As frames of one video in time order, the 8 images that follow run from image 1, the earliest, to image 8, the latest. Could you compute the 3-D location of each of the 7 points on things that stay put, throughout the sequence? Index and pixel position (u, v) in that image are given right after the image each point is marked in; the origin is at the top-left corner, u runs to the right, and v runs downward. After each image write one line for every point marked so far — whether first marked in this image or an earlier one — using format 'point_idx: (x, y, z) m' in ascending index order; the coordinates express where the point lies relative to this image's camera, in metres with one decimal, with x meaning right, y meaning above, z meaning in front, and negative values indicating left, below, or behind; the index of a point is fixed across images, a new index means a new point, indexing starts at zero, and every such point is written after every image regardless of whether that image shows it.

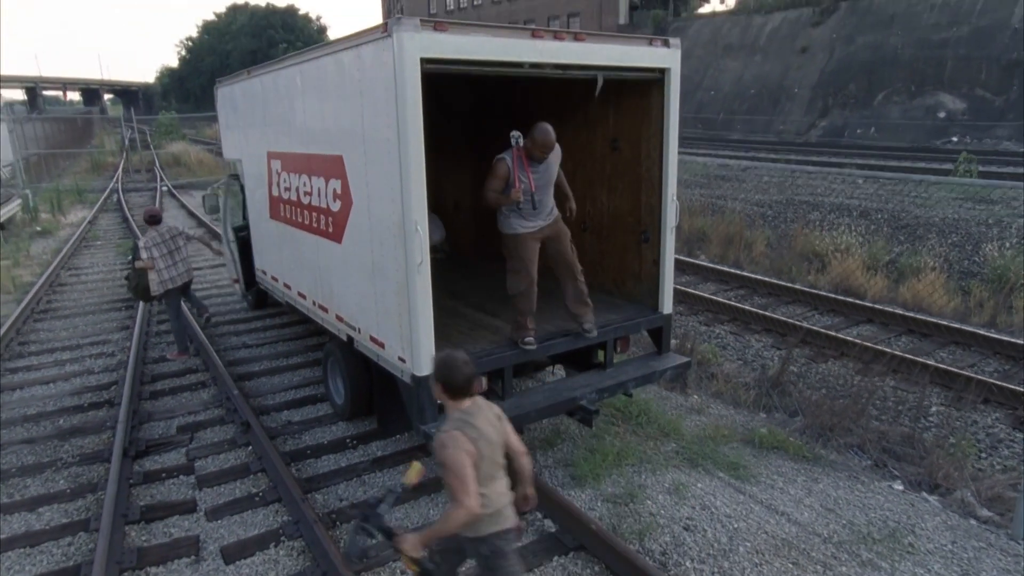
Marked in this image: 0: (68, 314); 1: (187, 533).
0: (-7.1, -0.4, +11.5) m
1: (-2.3, -1.7, +5.1) m
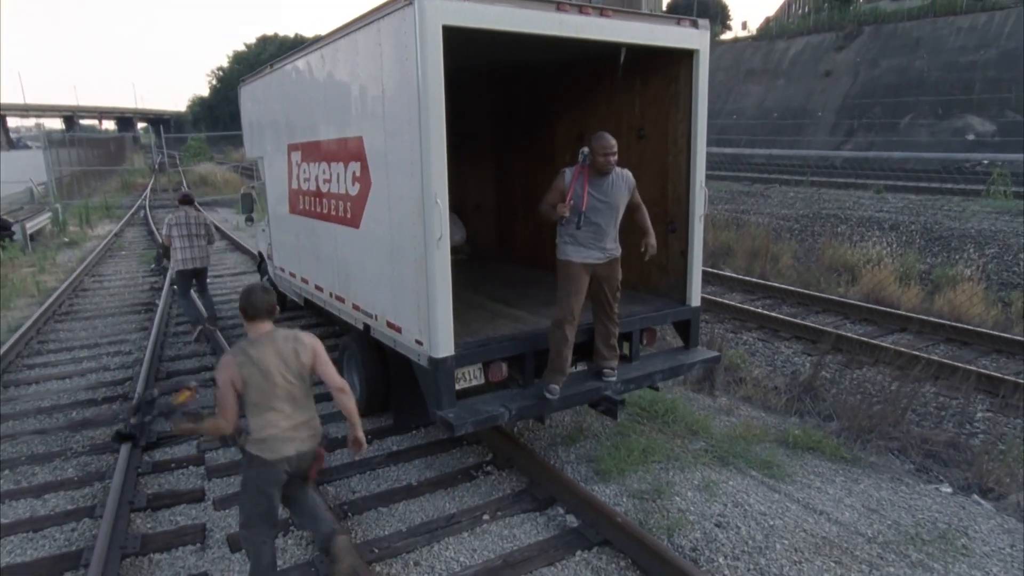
0: (-6.7, -0.4, +11.5) m
1: (-2.2, -1.6, +4.9) m
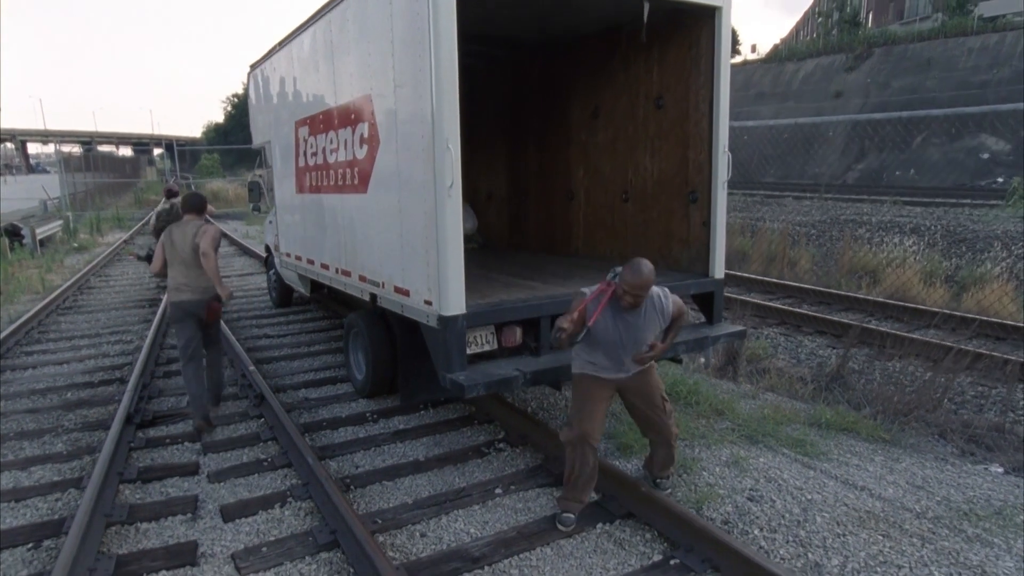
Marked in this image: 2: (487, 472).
0: (-6.5, -0.3, +11.2) m
1: (-2.1, -1.3, +4.6) m
2: (-0.2, -1.2, +4.9) m
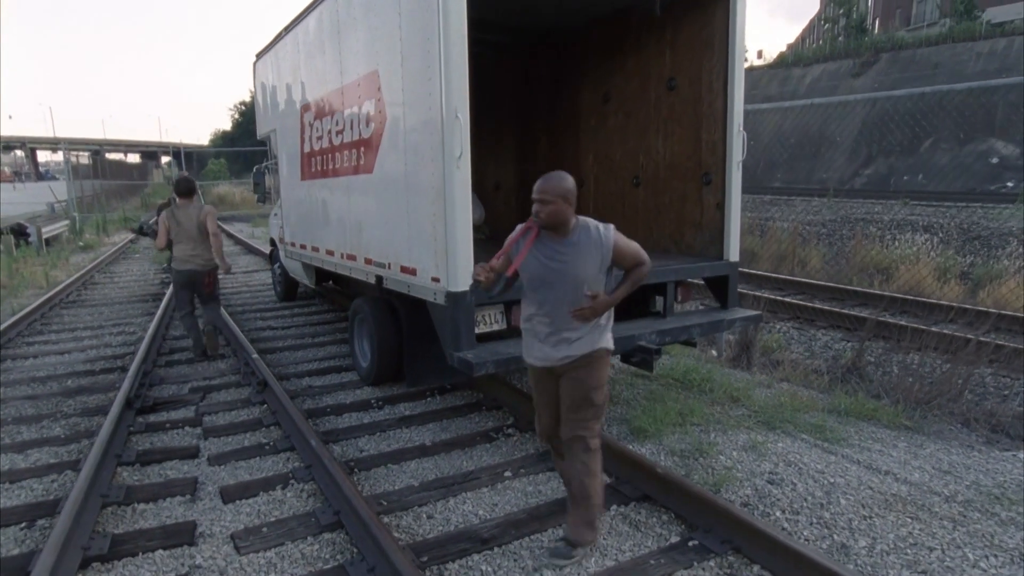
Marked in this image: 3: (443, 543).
0: (-6.4, -0.2, +11.1) m
1: (-2.0, -1.2, +4.5) m
2: (-0.1, -1.1, +4.7) m
3: (-0.3, -1.3, +3.6) m
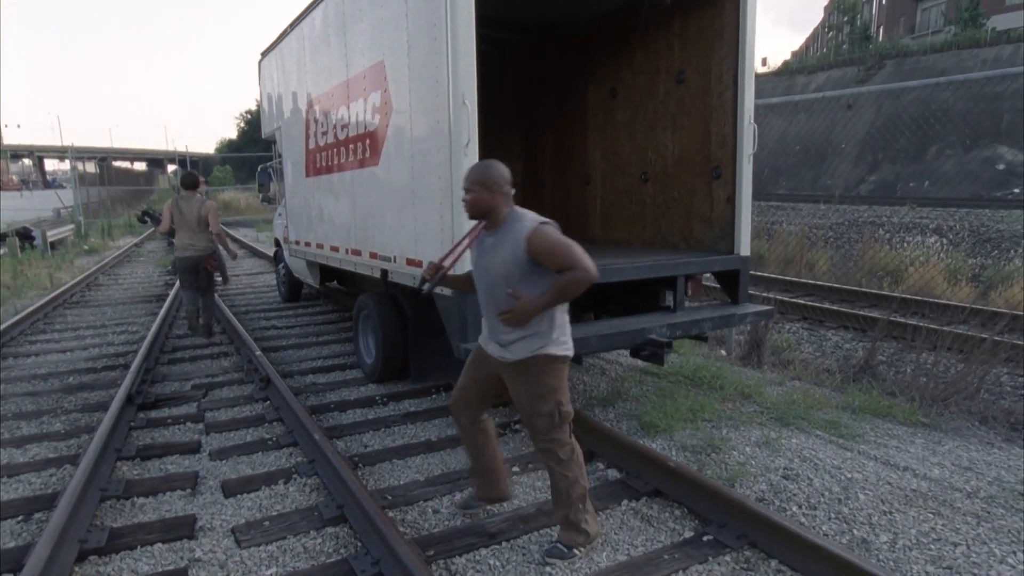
0: (-6.3, -0.3, +11.1) m
1: (-2.0, -1.1, +4.4) m
2: (-0.1, -1.0, +4.6) m
3: (-0.3, -1.2, +3.5) m
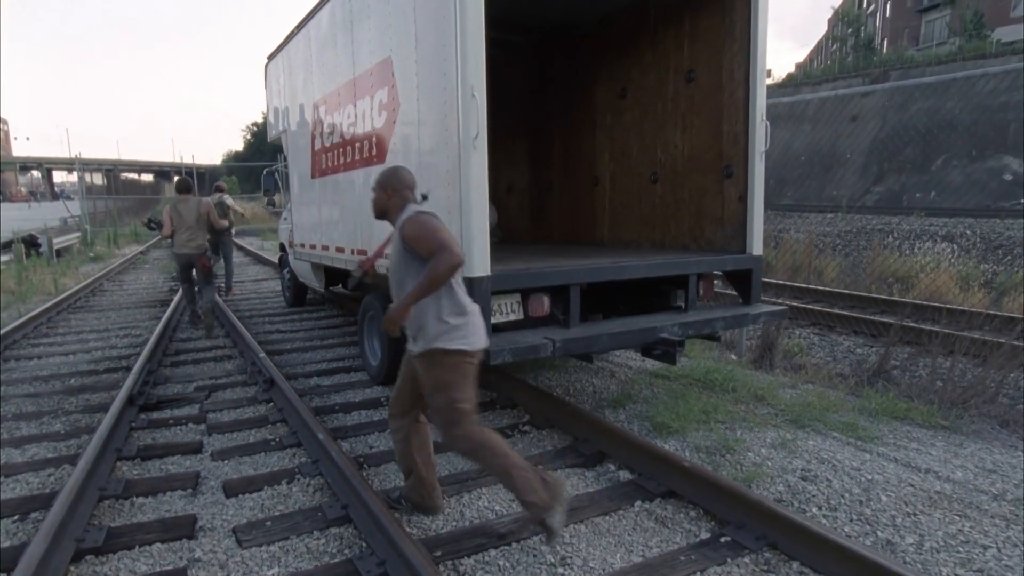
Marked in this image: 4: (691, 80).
0: (-6.2, -0.3, +11.0) m
1: (-1.9, -1.1, +4.3) m
2: (0.0, -1.0, +4.5) m
3: (-0.2, -1.2, +3.3) m
4: (+1.5, +1.7, +6.0) m
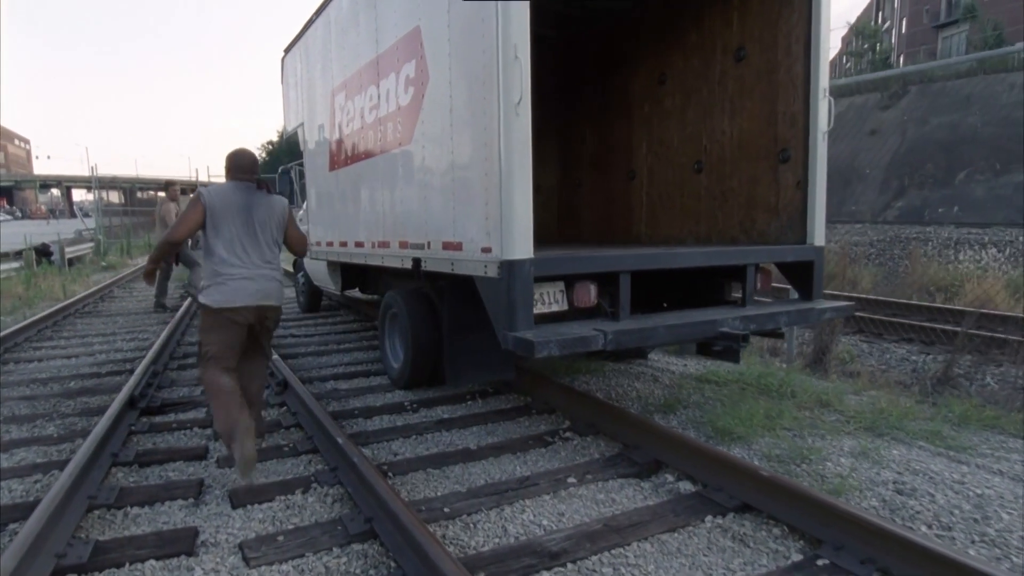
0: (-5.9, -0.4, +10.6) m
1: (-1.7, -1.0, +3.8) m
2: (+0.2, -1.0, +4.0) m
3: (0.0, -1.1, +2.8) m
4: (+1.8, +1.8, +5.5) m
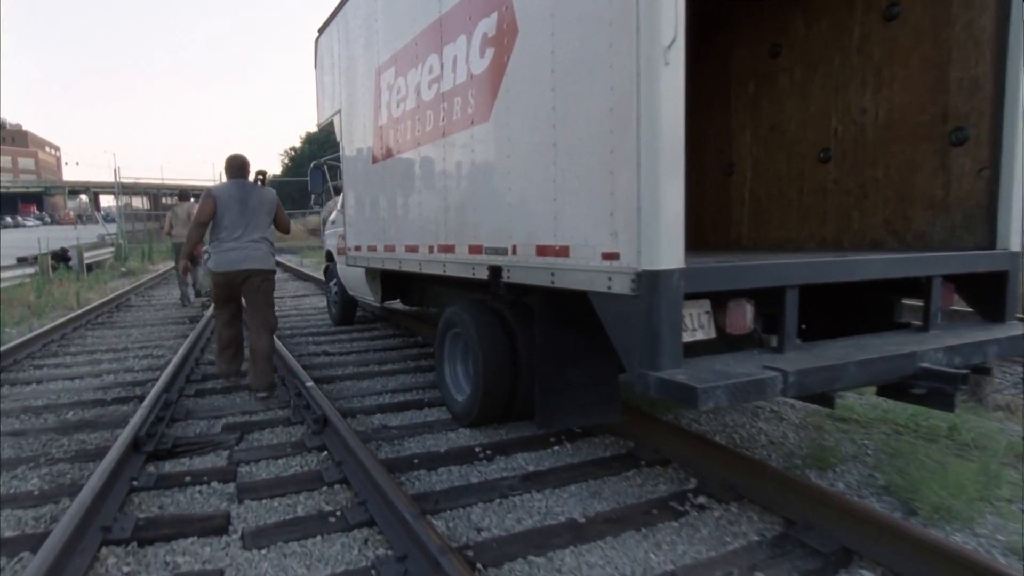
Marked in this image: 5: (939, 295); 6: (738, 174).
0: (-5.2, -0.5, +9.7) m
1: (-1.2, -1.1, +2.8) m
2: (+0.7, -1.0, +2.9) m
3: (+0.4, -1.1, +1.8) m
4: (+2.3, +1.7, +4.4) m
5: (+2.1, 0.0, +3.5) m
6: (+1.8, +0.9, +5.7) m
